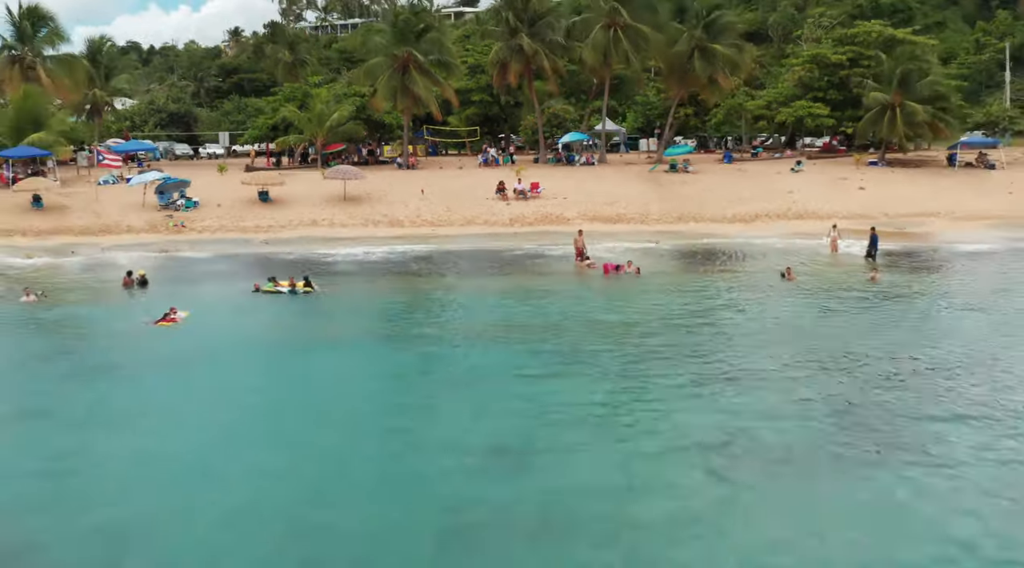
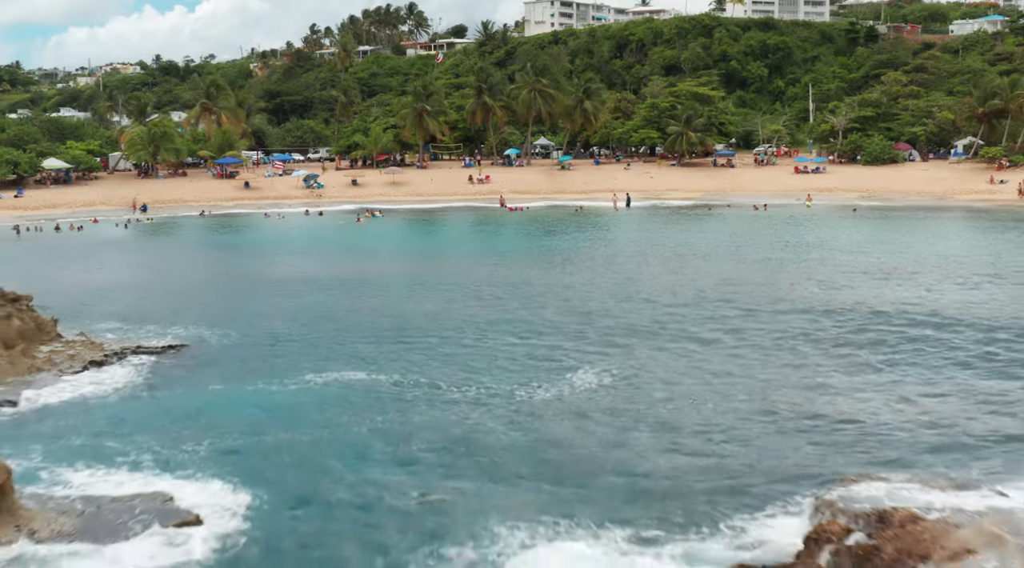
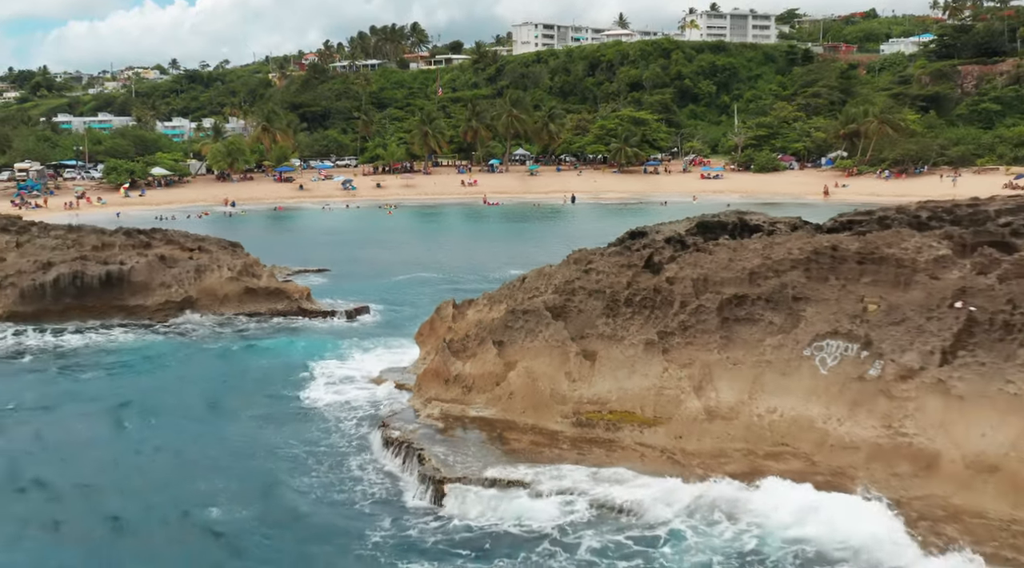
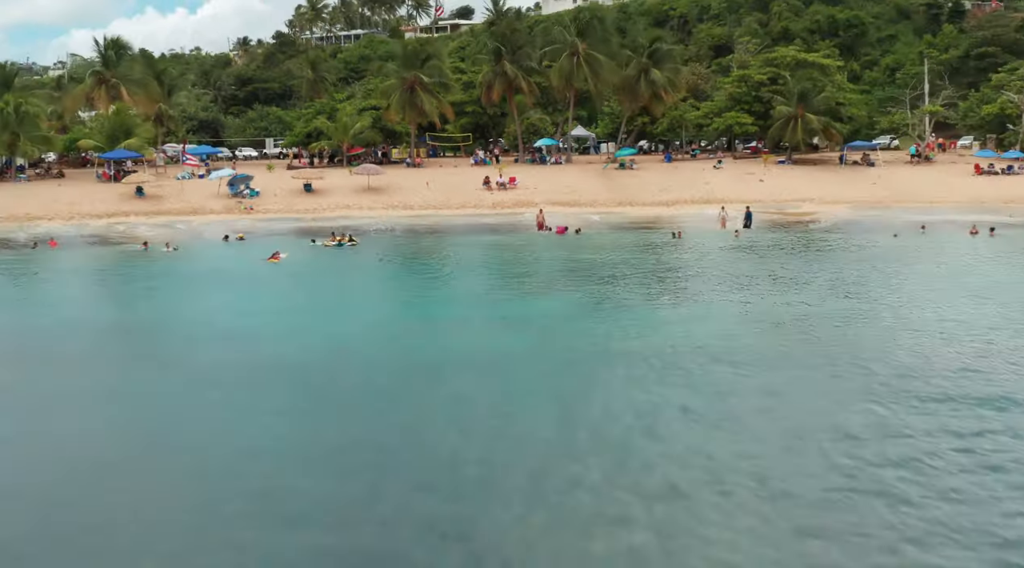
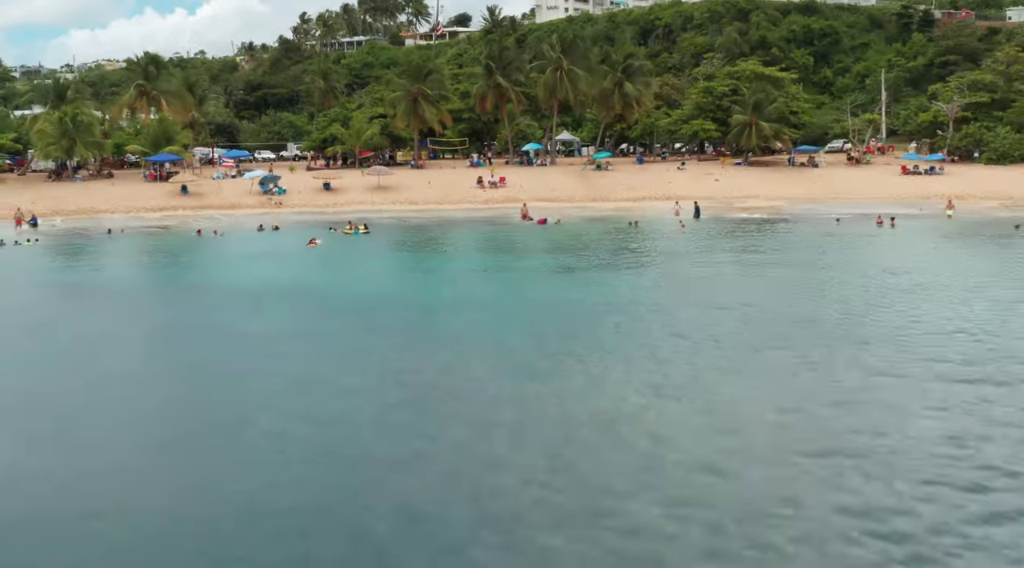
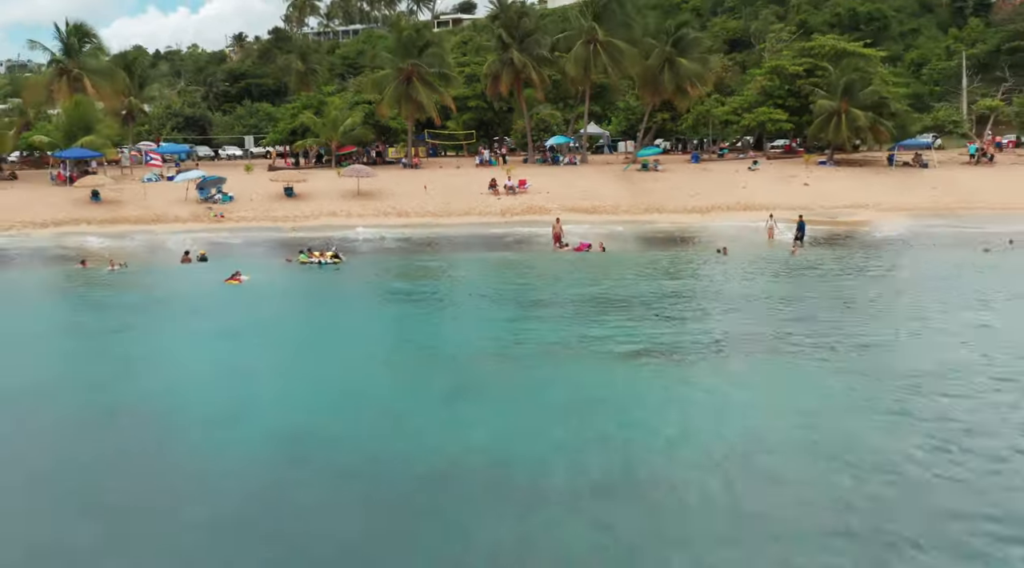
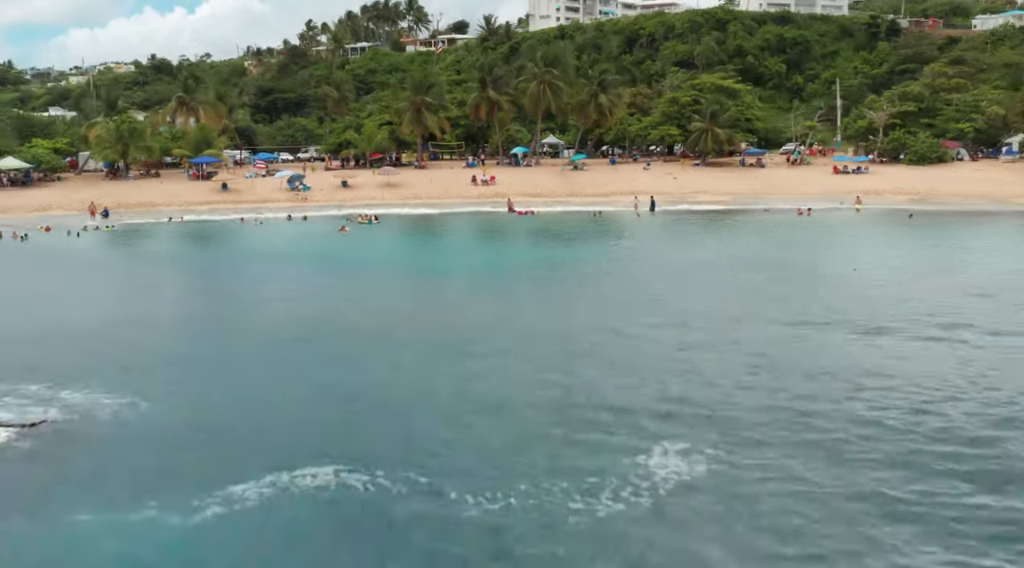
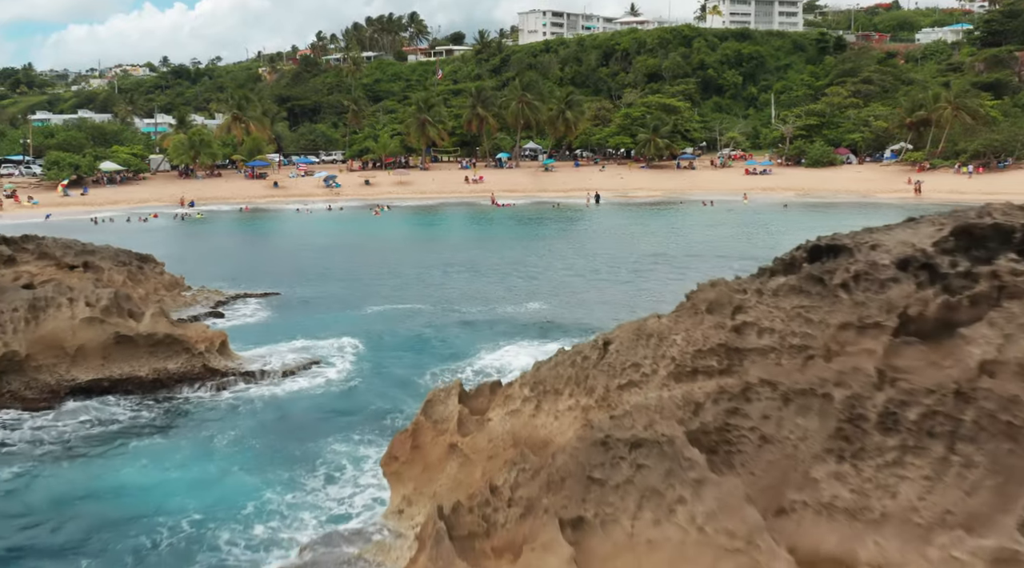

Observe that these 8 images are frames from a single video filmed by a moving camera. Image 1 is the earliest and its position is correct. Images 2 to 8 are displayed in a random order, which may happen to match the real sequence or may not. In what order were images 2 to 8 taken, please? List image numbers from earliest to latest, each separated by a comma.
6, 4, 5, 7, 2, 8, 3
